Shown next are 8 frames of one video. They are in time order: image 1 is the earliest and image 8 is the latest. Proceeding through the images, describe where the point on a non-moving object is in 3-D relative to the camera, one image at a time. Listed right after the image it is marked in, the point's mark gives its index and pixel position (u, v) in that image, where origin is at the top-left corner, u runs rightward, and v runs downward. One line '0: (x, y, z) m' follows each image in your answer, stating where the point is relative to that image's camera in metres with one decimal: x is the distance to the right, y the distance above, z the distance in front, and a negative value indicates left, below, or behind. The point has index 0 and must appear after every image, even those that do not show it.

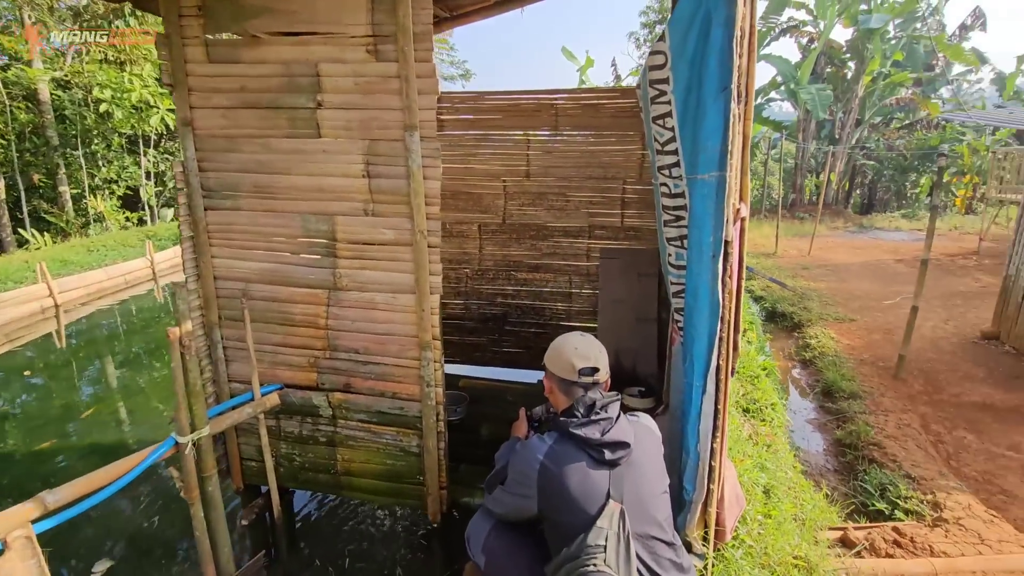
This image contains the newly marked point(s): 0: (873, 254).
0: (+9.6, +0.9, +13.6) m
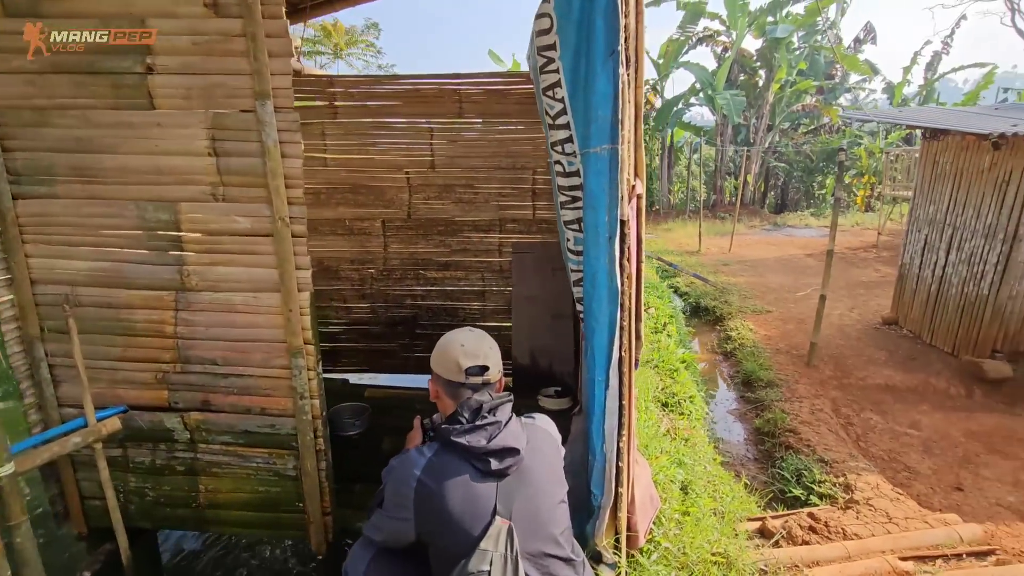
0: (+7.7, +1.1, +14.4) m
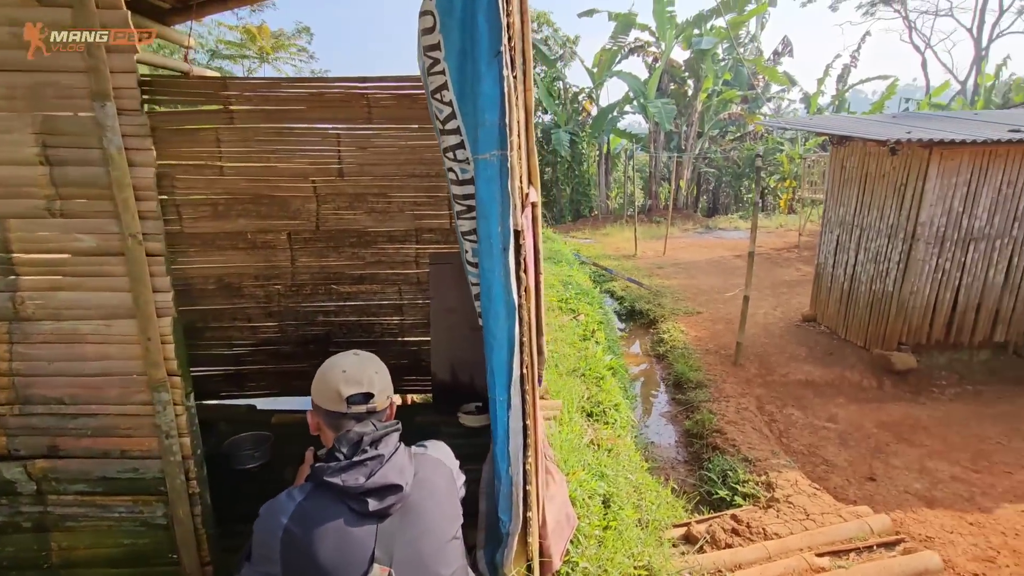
0: (+6.0, +1.1, +14.9) m
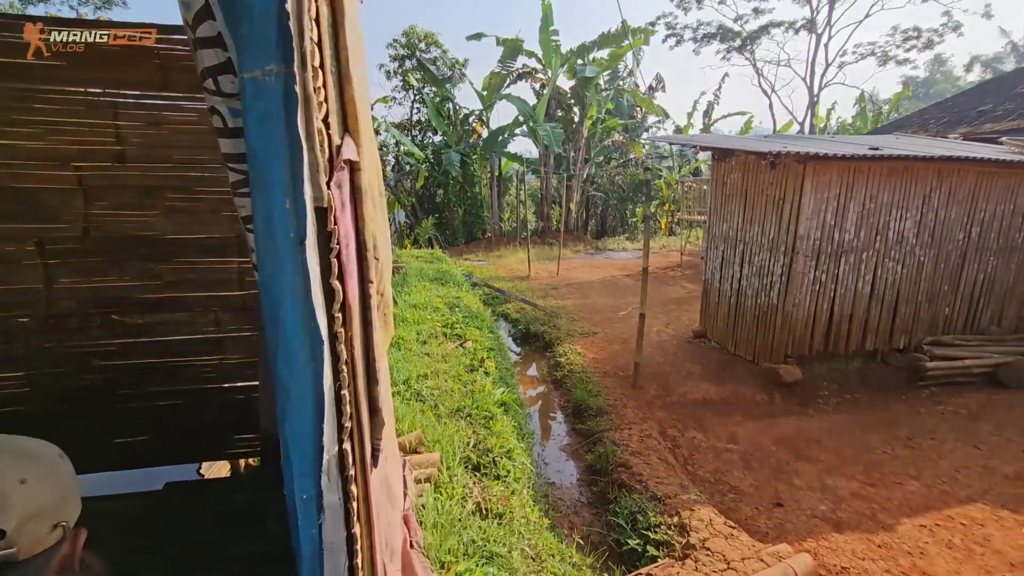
0: (+2.8, +0.5, +15.1) m
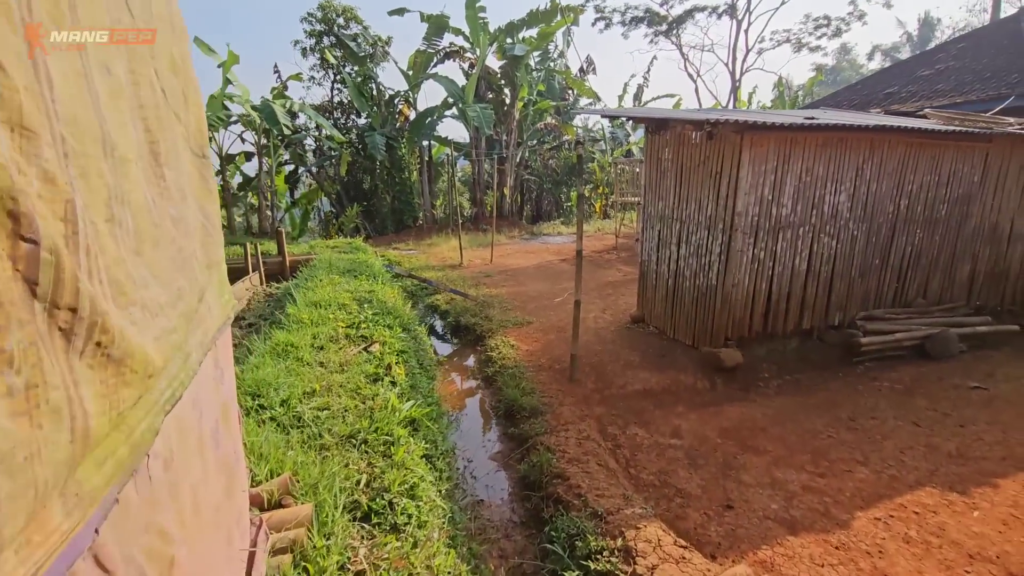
0: (+0.9, +0.9, +14.6) m
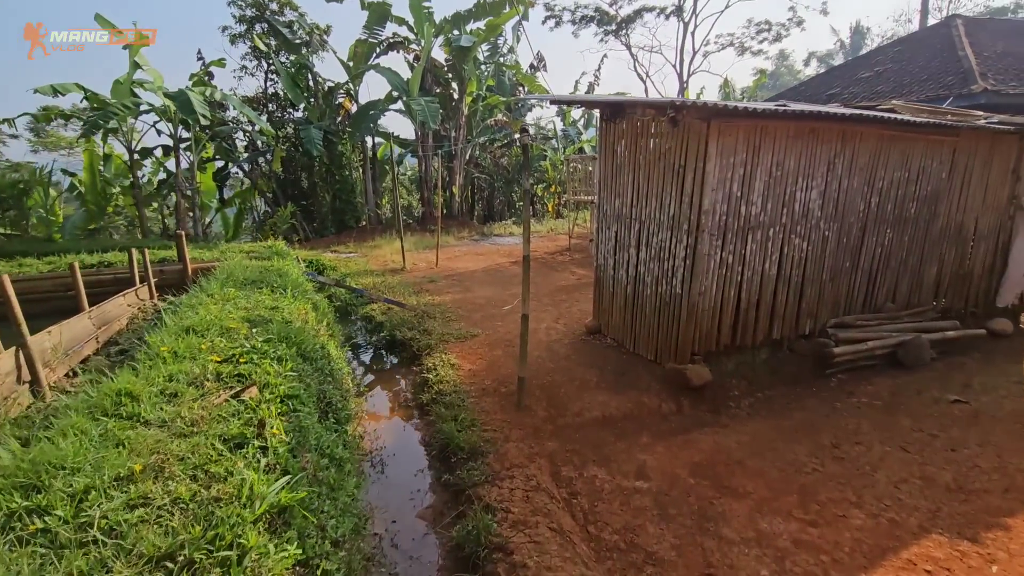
0: (-0.5, +0.8, +13.7) m
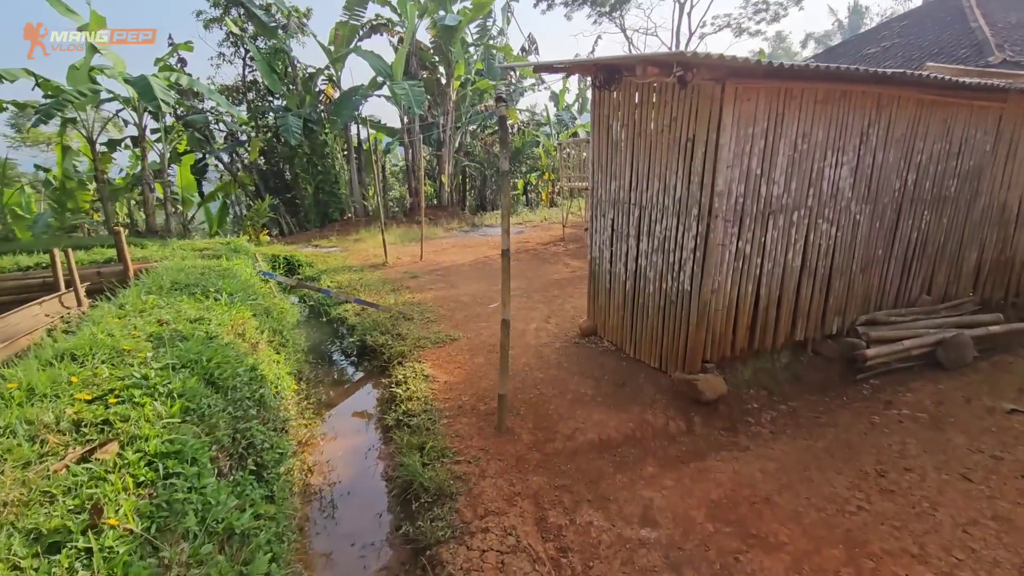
0: (-0.8, +0.9, +12.9) m
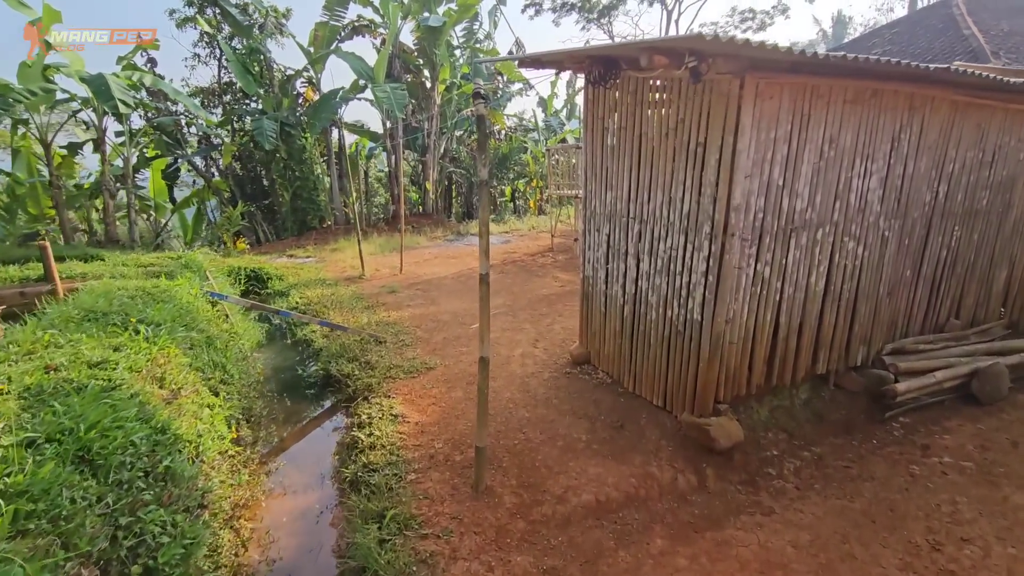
0: (-1.1, +0.6, +12.1) m
